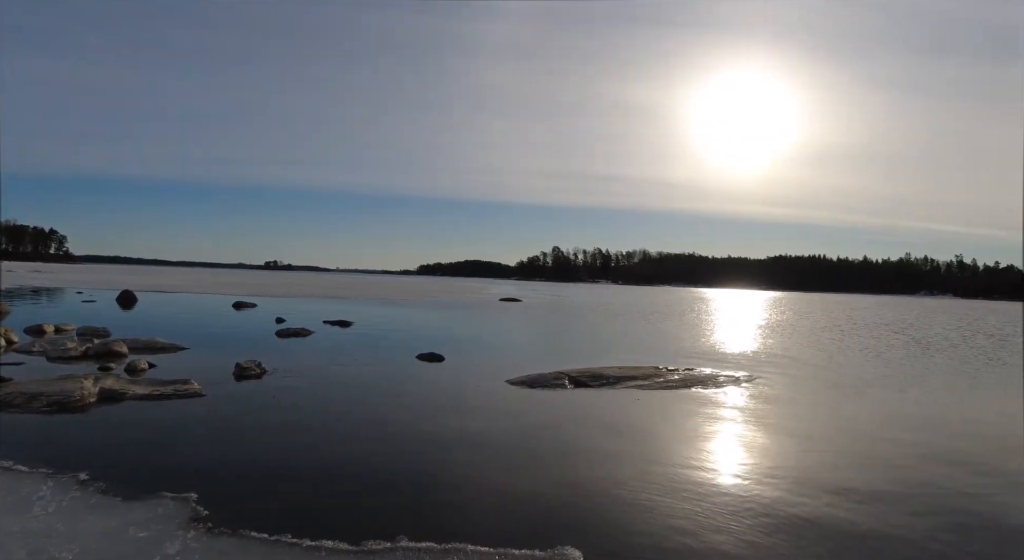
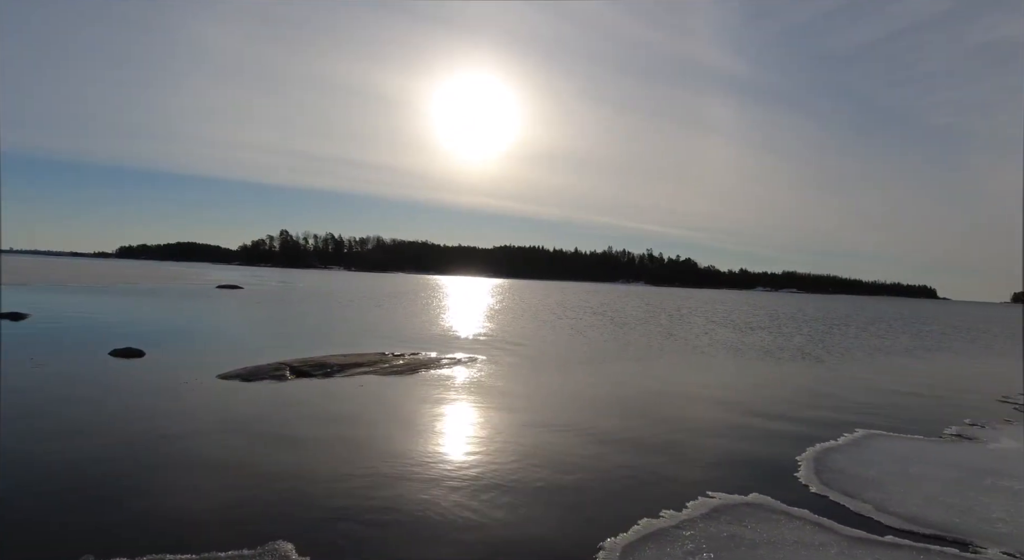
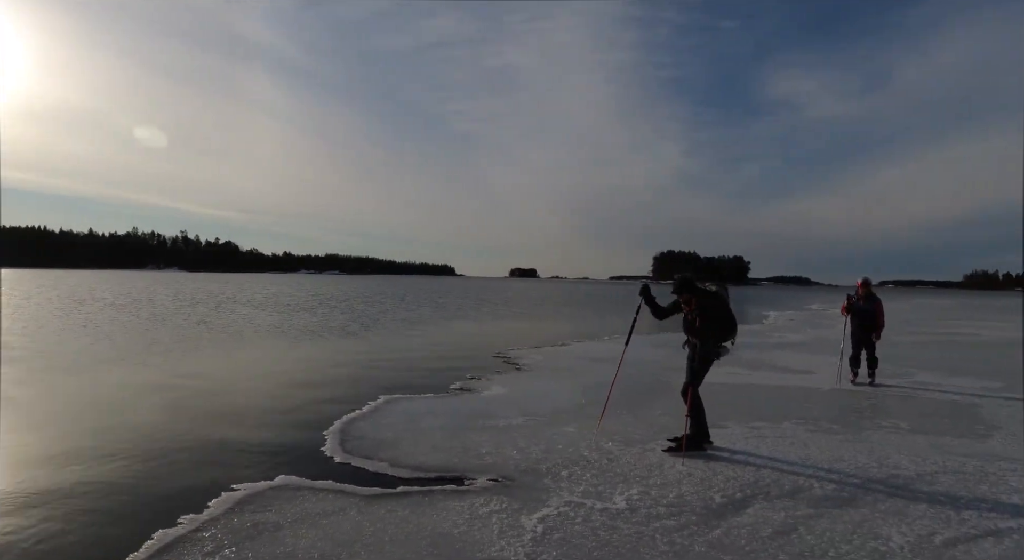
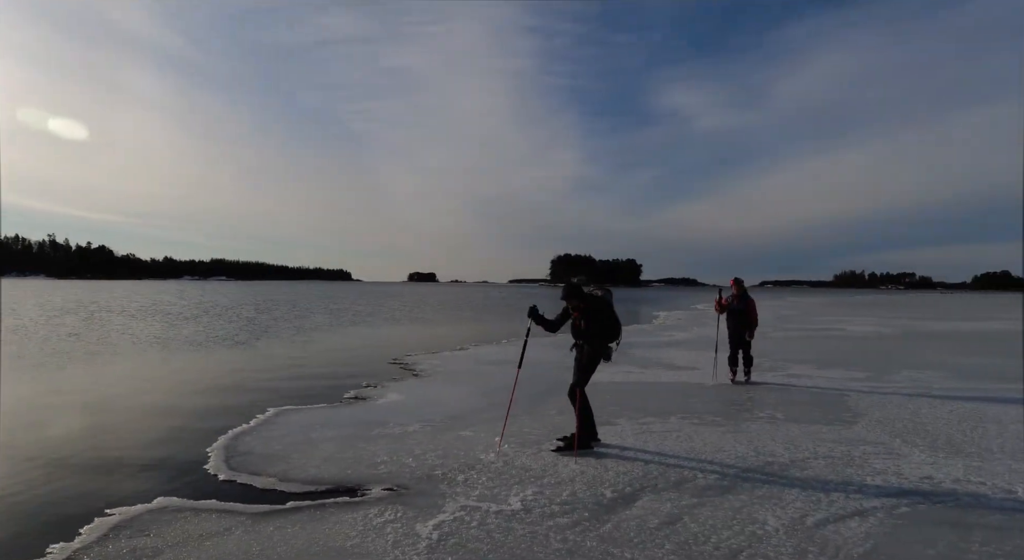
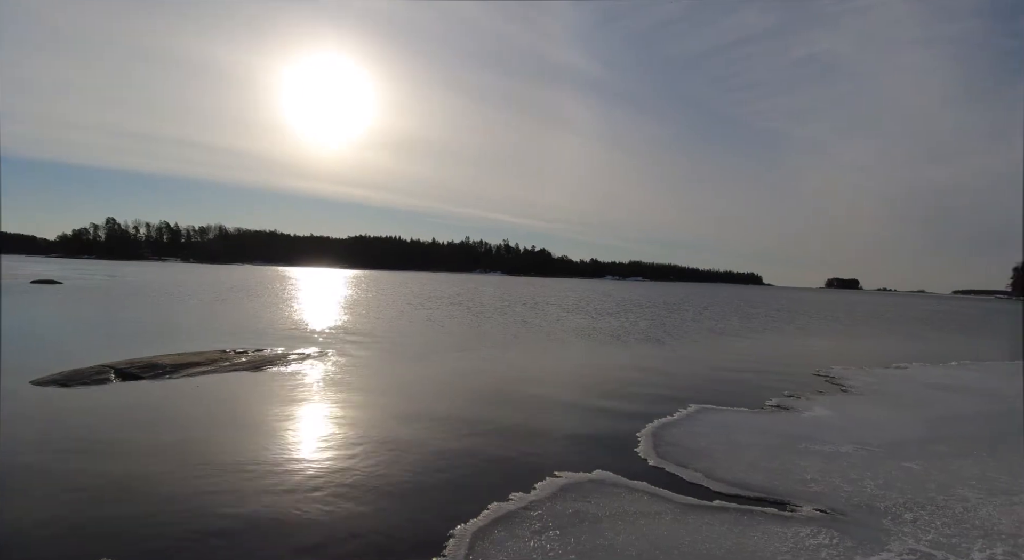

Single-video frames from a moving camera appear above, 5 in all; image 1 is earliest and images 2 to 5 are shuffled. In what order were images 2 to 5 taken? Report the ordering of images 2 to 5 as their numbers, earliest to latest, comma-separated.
2, 5, 3, 4
